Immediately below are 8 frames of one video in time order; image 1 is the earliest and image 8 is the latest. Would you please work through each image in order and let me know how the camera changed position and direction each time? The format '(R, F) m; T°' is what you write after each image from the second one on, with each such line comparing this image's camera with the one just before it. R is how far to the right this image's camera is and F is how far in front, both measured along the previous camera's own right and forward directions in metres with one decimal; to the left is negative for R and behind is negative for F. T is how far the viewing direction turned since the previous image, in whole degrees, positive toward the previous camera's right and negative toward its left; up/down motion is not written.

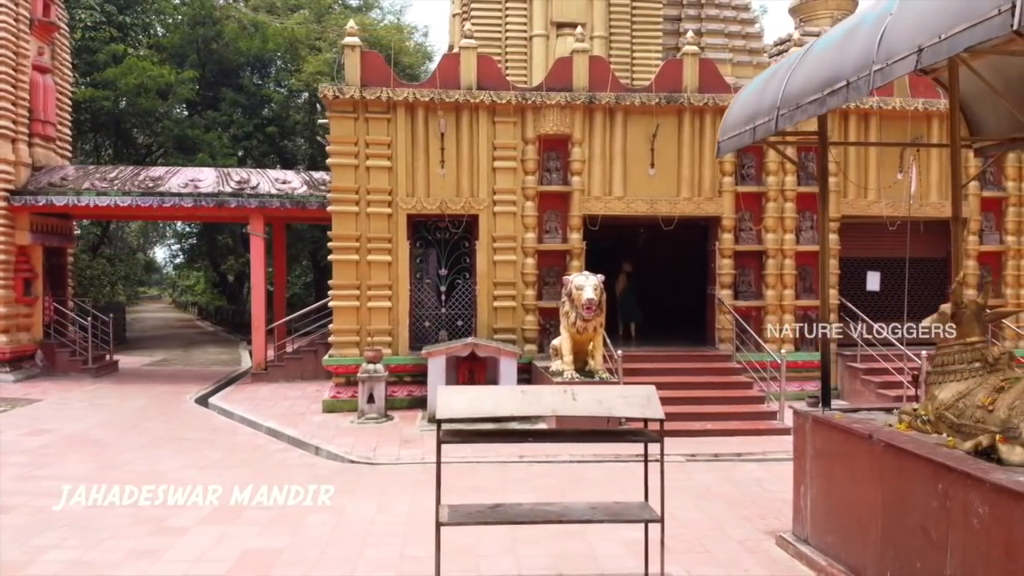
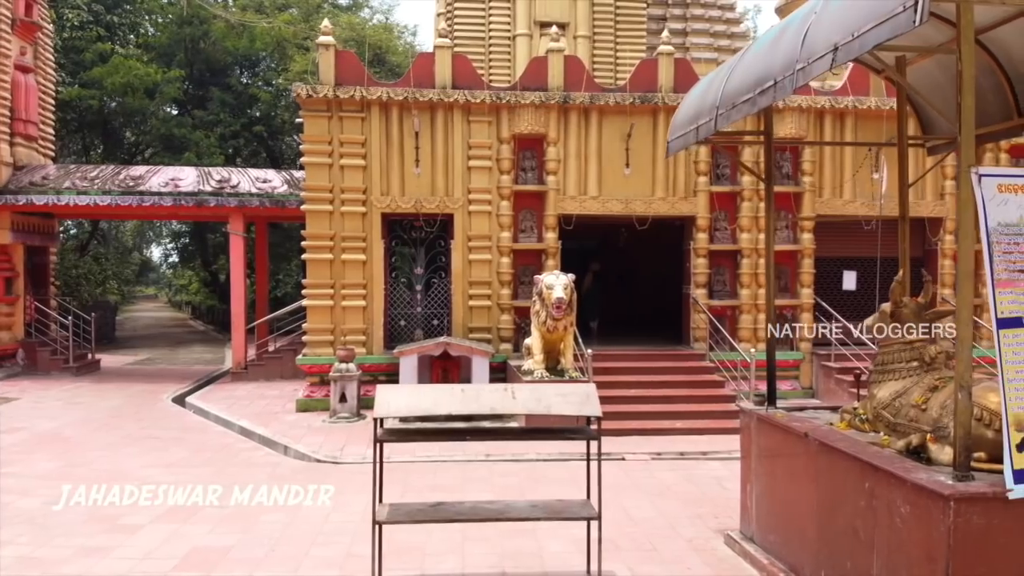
(+0.4, 0.0) m; 0°
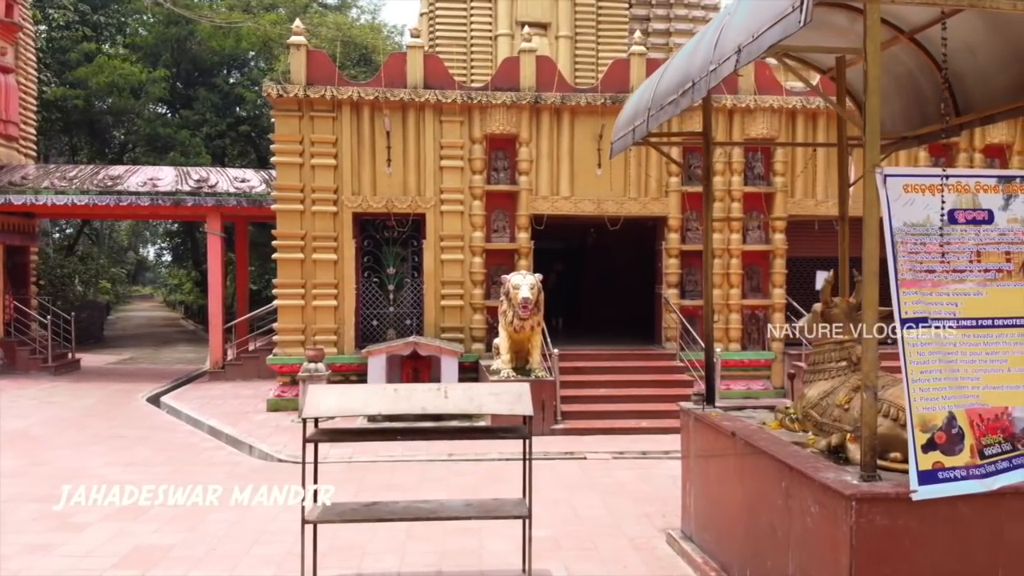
(+0.5, 0.0) m; 0°
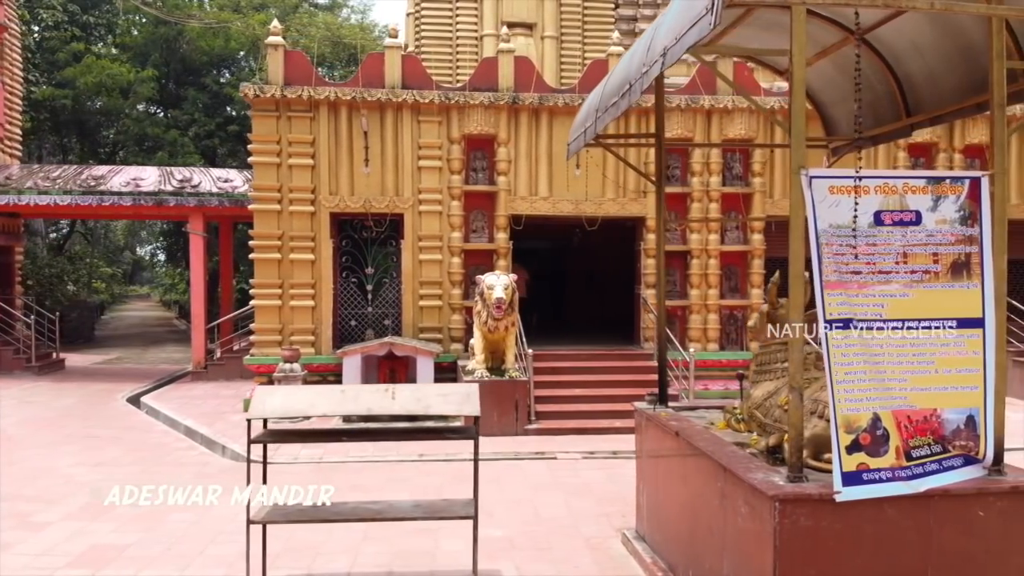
(+0.4, 0.0) m; 0°
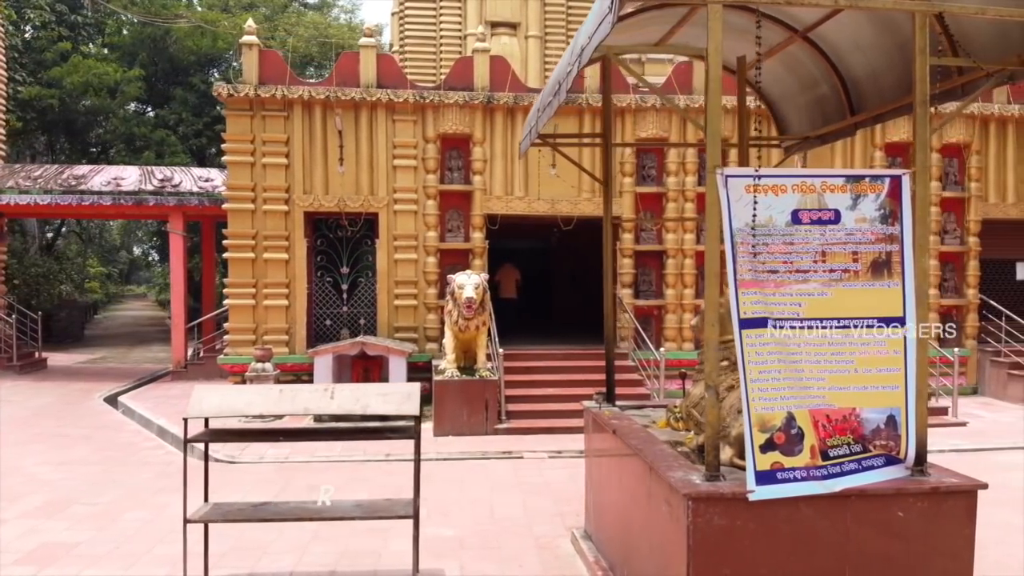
(+0.4, 0.0) m; 0°
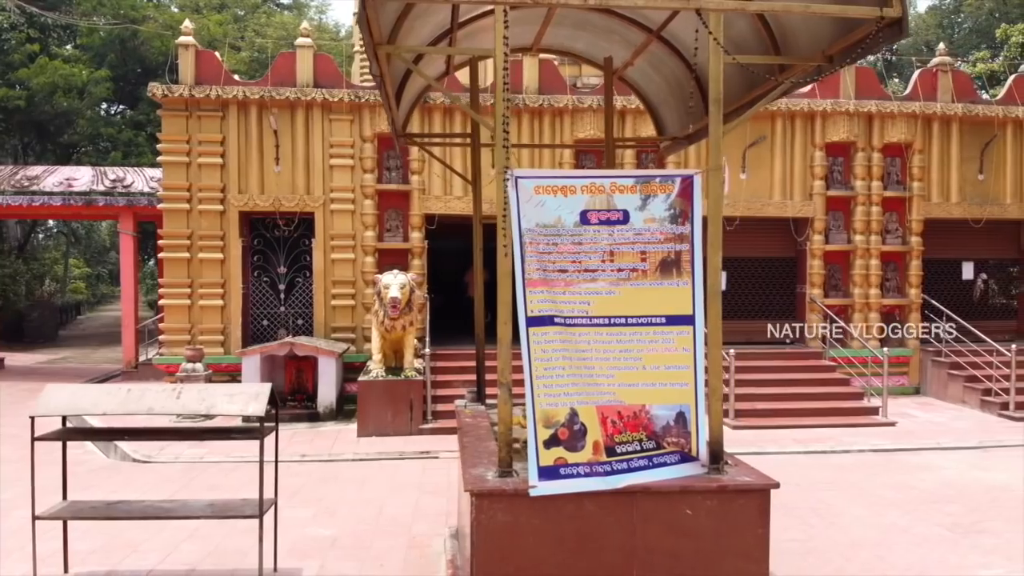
(+1.1, 0.0) m; 0°
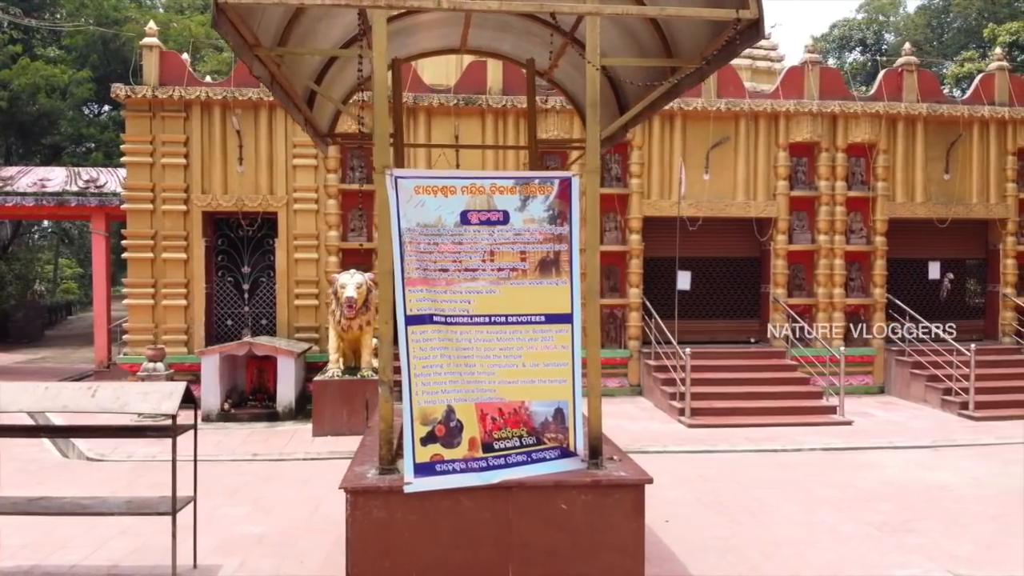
(+0.6, 0.0) m; 0°
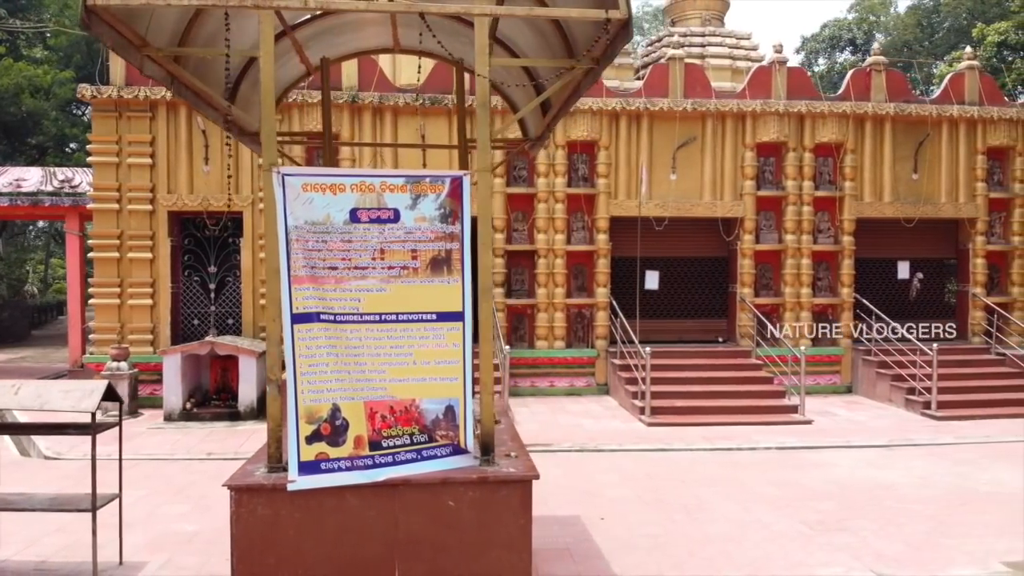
(+0.6, 0.0) m; 0°
